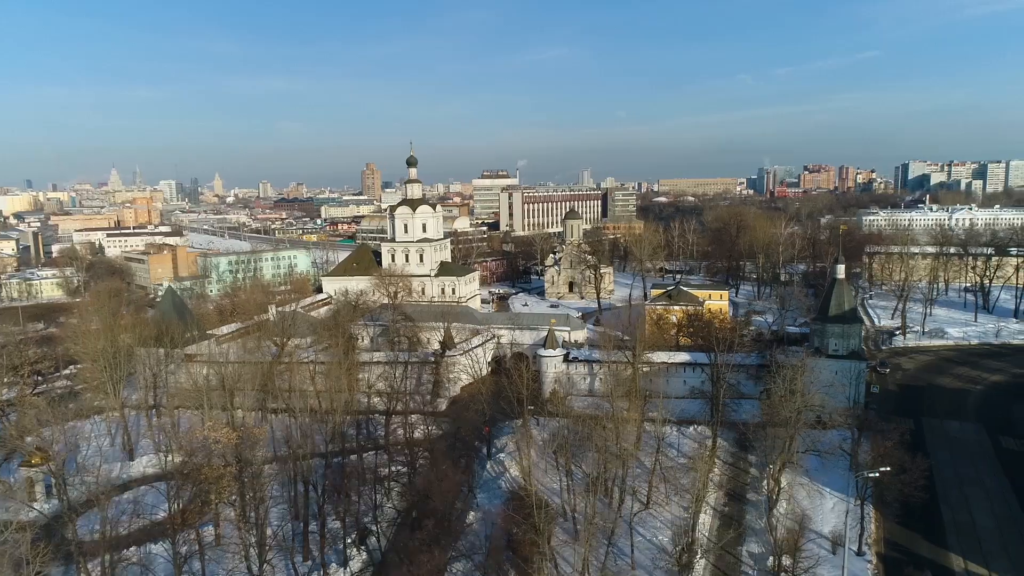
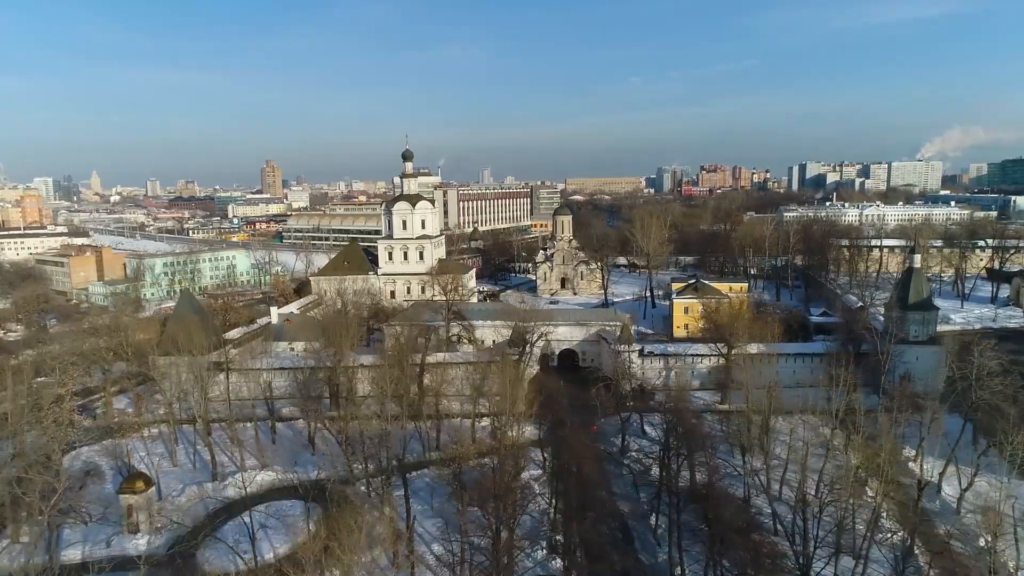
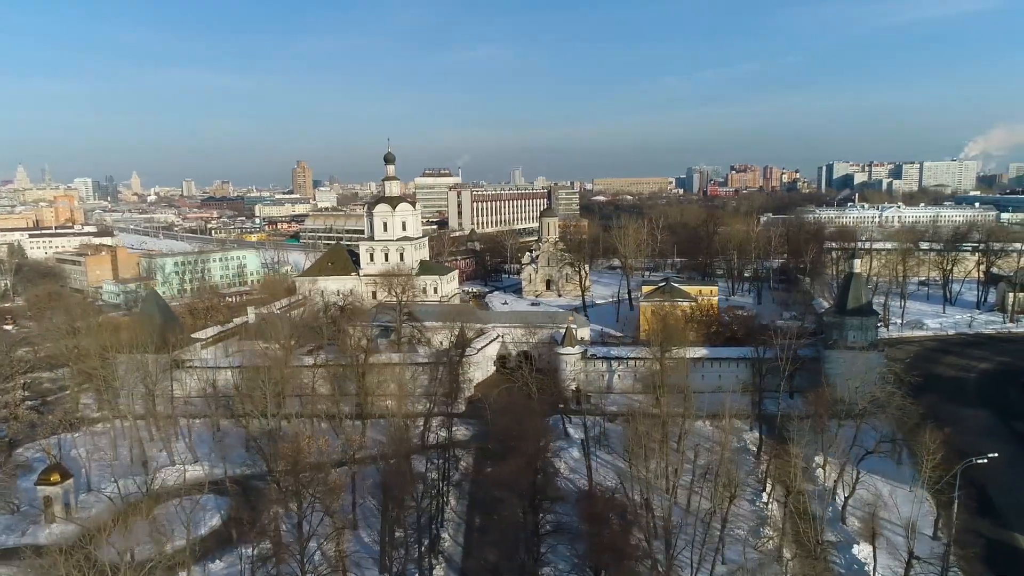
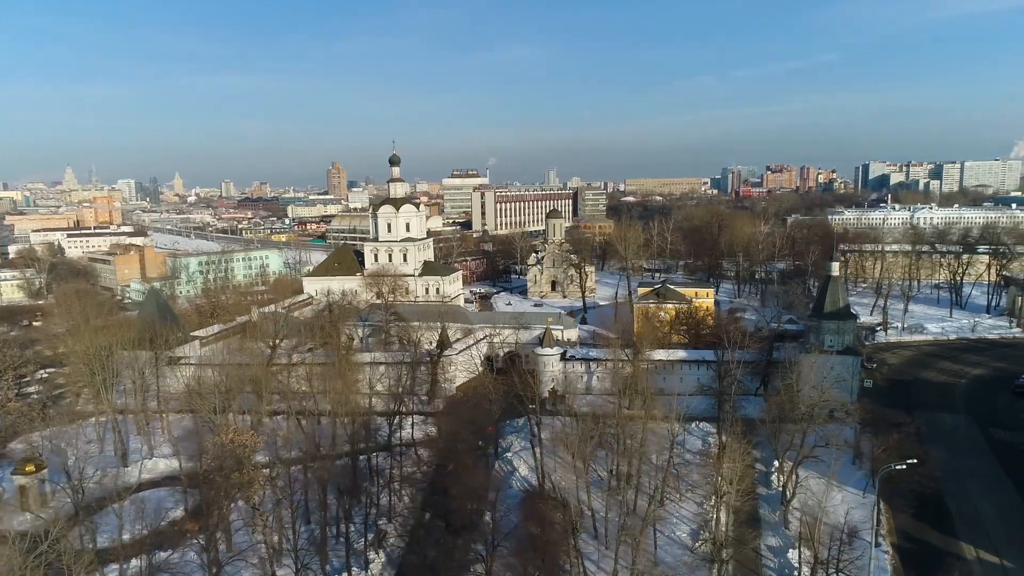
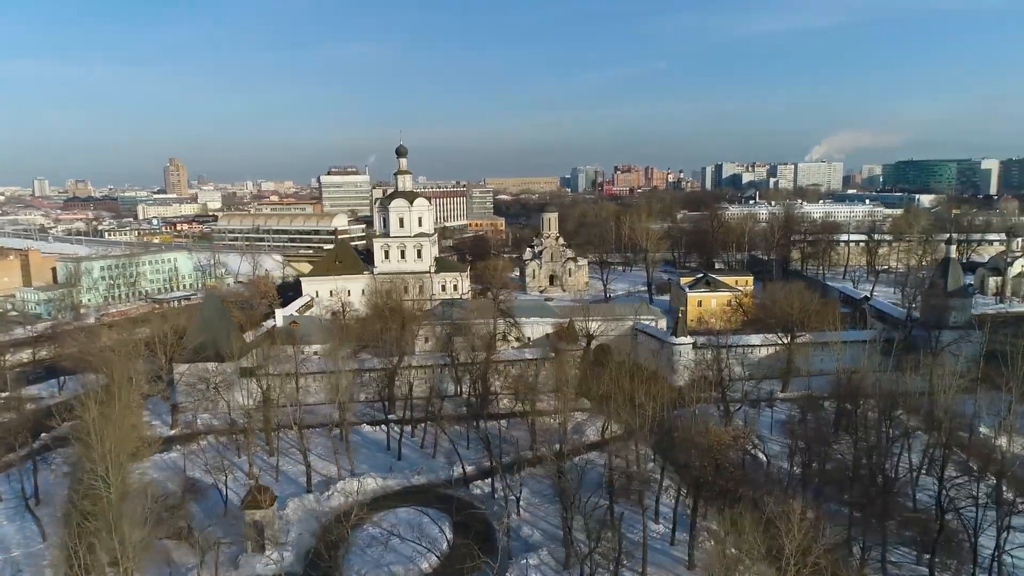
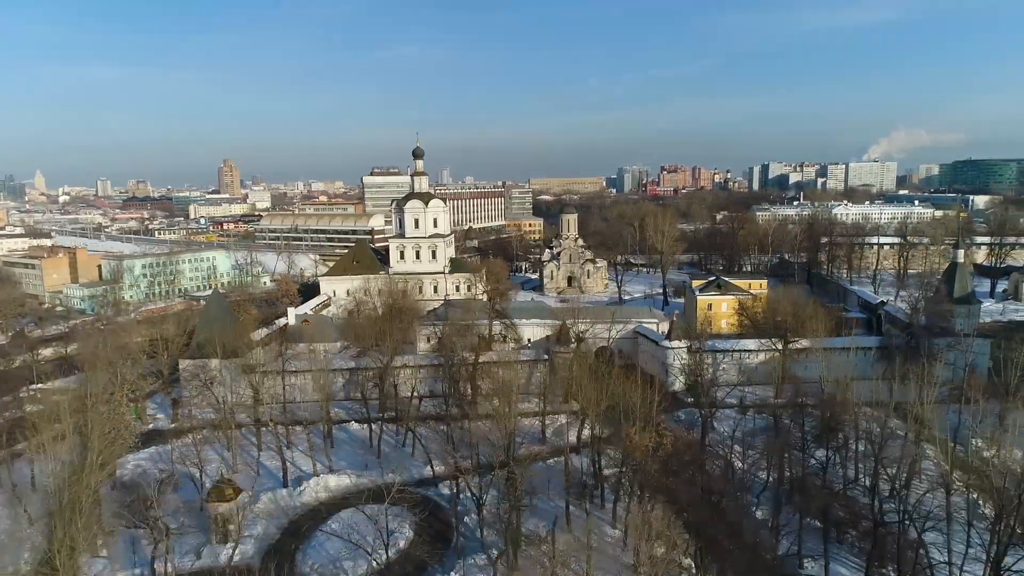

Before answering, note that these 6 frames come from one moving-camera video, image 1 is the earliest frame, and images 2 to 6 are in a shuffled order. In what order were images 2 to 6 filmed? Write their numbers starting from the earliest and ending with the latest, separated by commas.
4, 3, 2, 6, 5
